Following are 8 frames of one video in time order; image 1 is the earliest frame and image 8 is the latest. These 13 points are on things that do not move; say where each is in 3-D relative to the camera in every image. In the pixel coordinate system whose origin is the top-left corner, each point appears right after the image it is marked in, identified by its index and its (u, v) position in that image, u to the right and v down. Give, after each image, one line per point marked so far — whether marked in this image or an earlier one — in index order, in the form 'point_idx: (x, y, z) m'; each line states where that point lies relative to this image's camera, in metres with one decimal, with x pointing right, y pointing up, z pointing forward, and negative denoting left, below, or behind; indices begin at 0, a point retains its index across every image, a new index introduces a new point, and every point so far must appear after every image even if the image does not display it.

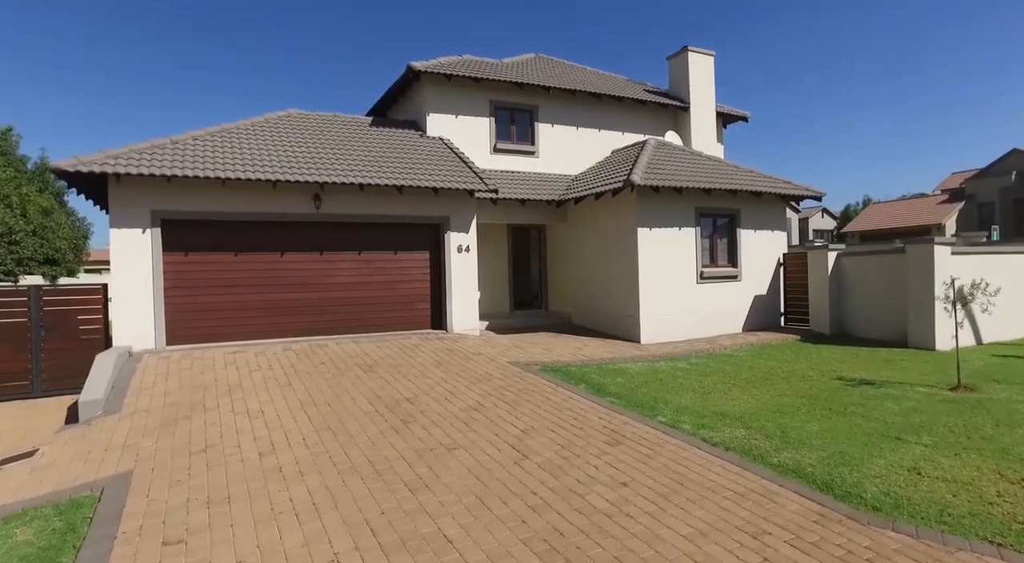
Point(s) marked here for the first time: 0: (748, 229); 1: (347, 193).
0: (+6.7, +1.5, +16.7) m
1: (-3.9, +2.1, +13.6) m
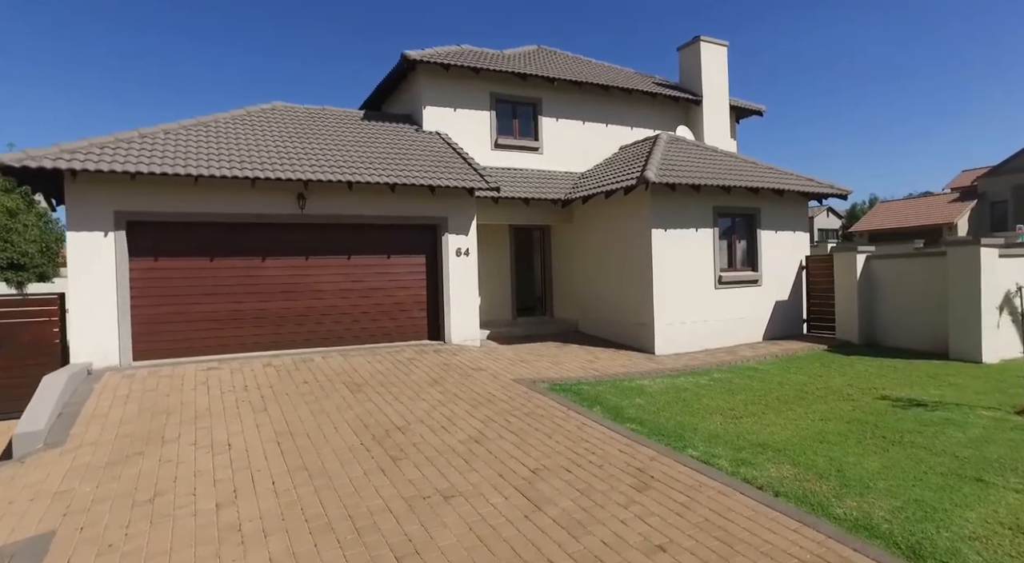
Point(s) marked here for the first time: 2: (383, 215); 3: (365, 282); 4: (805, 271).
0: (+6.7, +1.4, +15.5) m
1: (-3.8, +1.9, +12.5) m
2: (-2.9, +1.5, +13.0) m
3: (-3.3, 0.0, +13.1) m
4: (+8.0, +0.3, +16.1) m
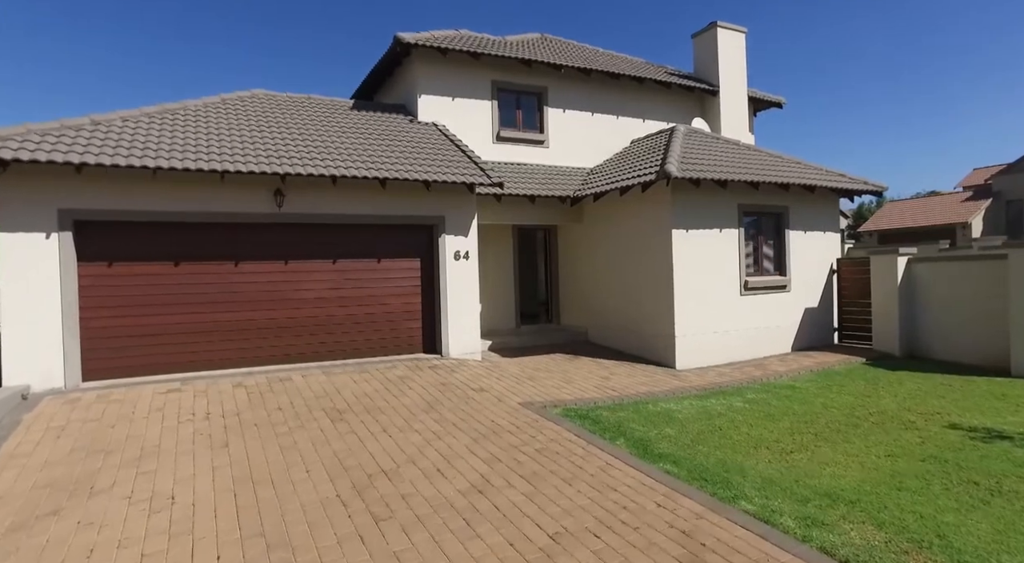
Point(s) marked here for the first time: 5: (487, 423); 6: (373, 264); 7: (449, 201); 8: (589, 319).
0: (+6.8, +1.2, +14.1) m
1: (-3.7, +1.8, +11.1) m
2: (-2.8, +1.4, +11.6) m
3: (-3.2, -0.2, +11.7) m
4: (+8.1, +0.1, +14.7) m
5: (-0.3, -2.0, +8.2) m
6: (-2.8, +0.3, +11.9) m
7: (-1.3, +1.7, +12.3) m
8: (+2.0, -1.0, +15.3) m
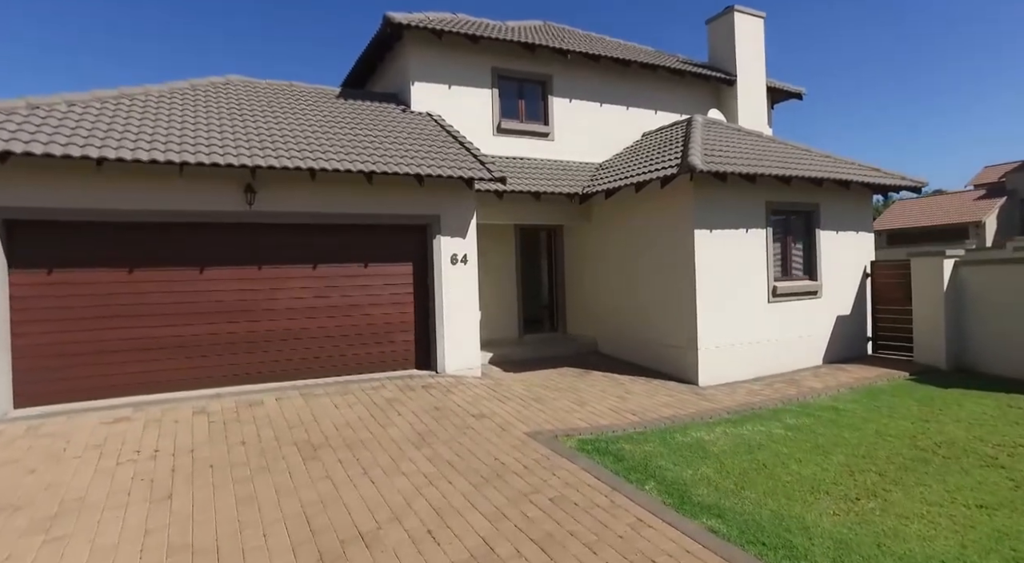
0: (+6.9, +1.1, +12.8) m
1: (-3.7, +1.7, +9.8) m
2: (-2.7, +1.2, +10.3) m
3: (-3.1, -0.3, +10.4) m
4: (+8.1, 0.0, +13.4) m
5: (-0.3, -2.1, +6.9) m
6: (-2.7, +0.2, +10.6) m
7: (-1.3, +1.5, +11.0) m
8: (+2.0, -1.1, +13.9) m
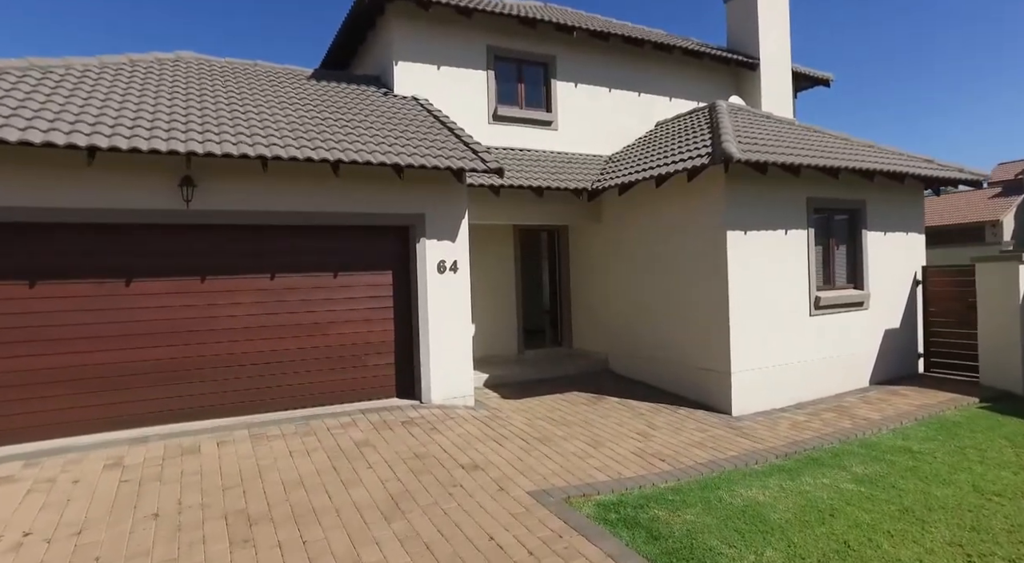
0: (+6.9, +1.0, +11.1) m
1: (-3.7, +1.5, +8.0) m
2: (-2.7, +1.1, +8.5) m
3: (-3.1, -0.5, +8.6) m
4: (+8.1, -0.1, +11.7) m
5: (-0.3, -2.3, +5.1) m
6: (-2.8, 0.0, +8.8) m
7: (-1.3, +1.4, +9.2) m
8: (+2.0, -1.3, +12.2) m
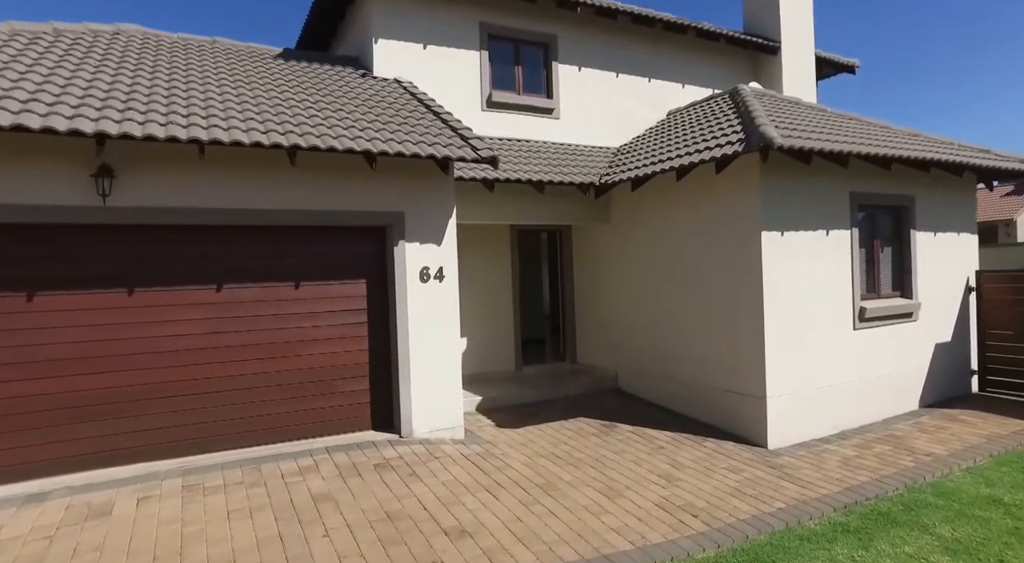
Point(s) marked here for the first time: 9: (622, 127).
0: (+6.8, +0.8, +9.7) m
1: (-3.7, +1.3, +6.5) m
2: (-2.8, +0.9, +7.1) m
3: (-3.1, -0.6, +7.1) m
4: (+8.1, -0.2, +10.3) m
5: (-0.3, -2.4, +3.7) m
6: (-2.8, -0.1, +7.3) m
7: (-1.3, +1.2, +7.8) m
8: (+2.0, -1.4, +10.8) m
9: (+2.4, +3.3, +12.7) m
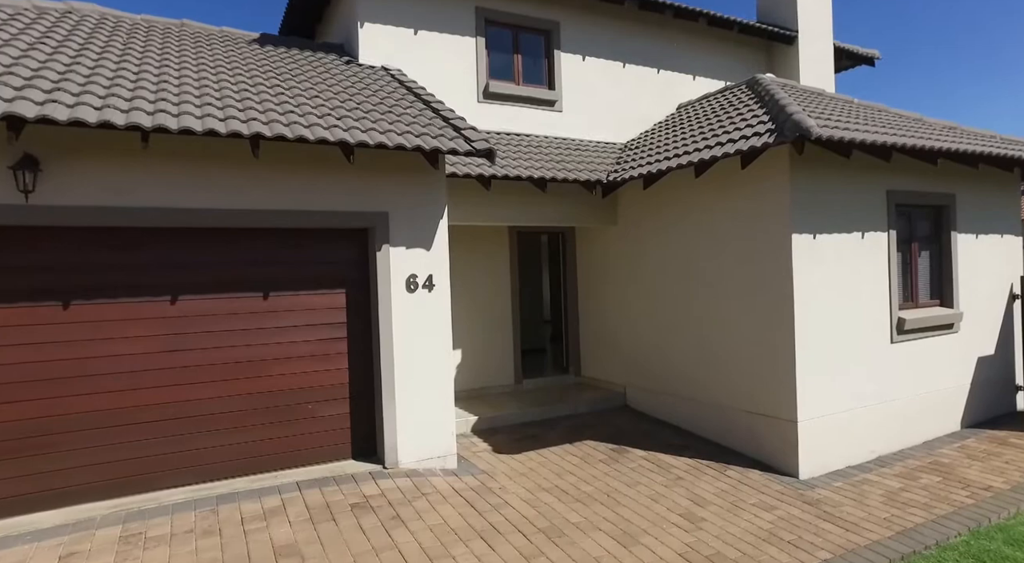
0: (+6.8, +0.7, +8.8) m
1: (-3.7, +1.2, +5.6) m
2: (-2.8, +0.8, +6.1) m
3: (-3.2, -0.7, +6.2) m
4: (+8.0, -0.3, +9.4) m
5: (-0.3, -2.5, +2.7) m
6: (-2.8, -0.2, +6.4) m
7: (-1.4, +1.1, +6.8) m
8: (+1.9, -1.5, +9.8) m
9: (+2.4, +3.2, +11.8) m
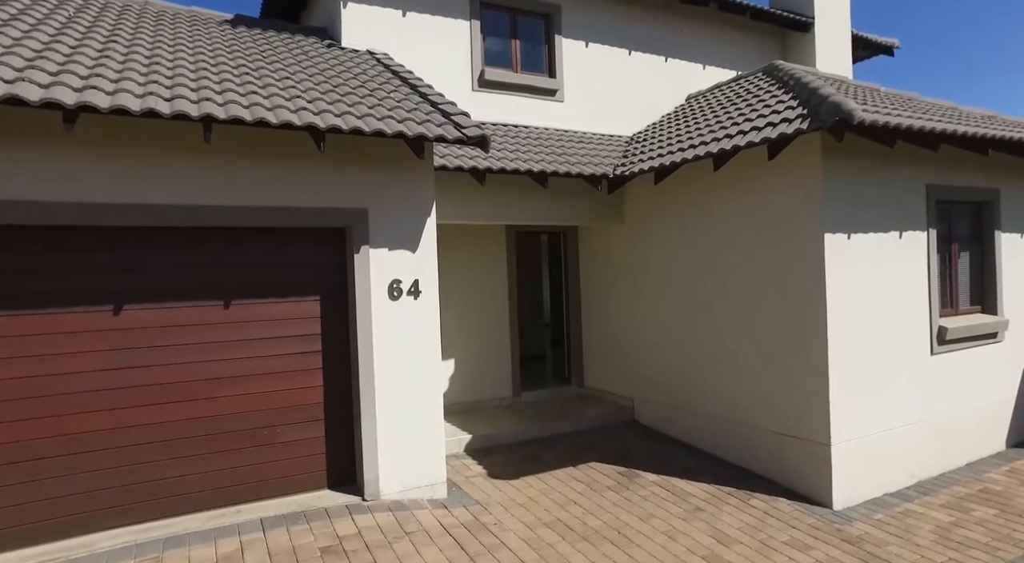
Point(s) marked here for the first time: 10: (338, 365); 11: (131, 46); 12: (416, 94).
0: (+6.8, +0.7, +8.0) m
1: (-3.8, +1.2, +4.8) m
2: (-2.8, +0.8, +5.3) m
3: (-3.2, -0.8, +5.4) m
4: (+8.0, -0.4, +8.6) m
5: (-0.3, -2.6, +1.9) m
6: (-2.8, -0.3, +5.6) m
7: (-1.4, +1.0, +6.0) m
8: (+1.9, -1.6, +9.0) m
9: (+2.3, +3.2, +11.0) m
10: (-1.8, -0.8, +6.1) m
11: (-4.0, +2.5, +6.3) m
12: (-1.1, +2.2, +7.0) m
